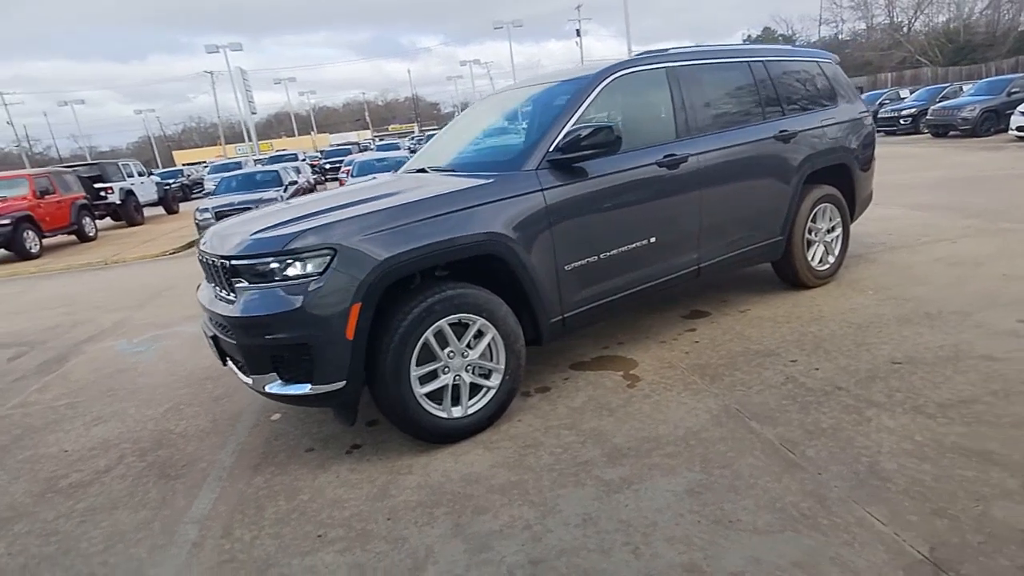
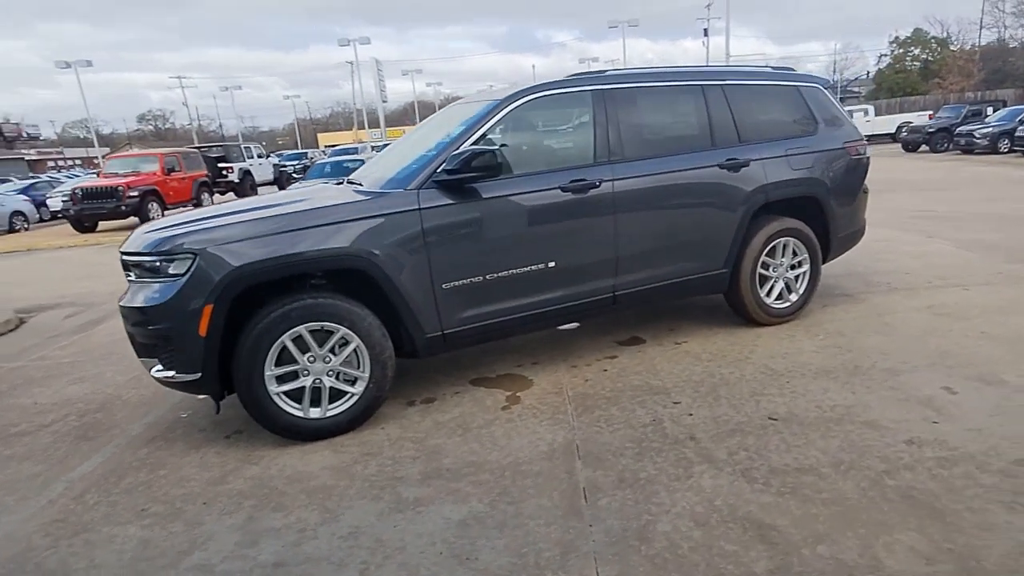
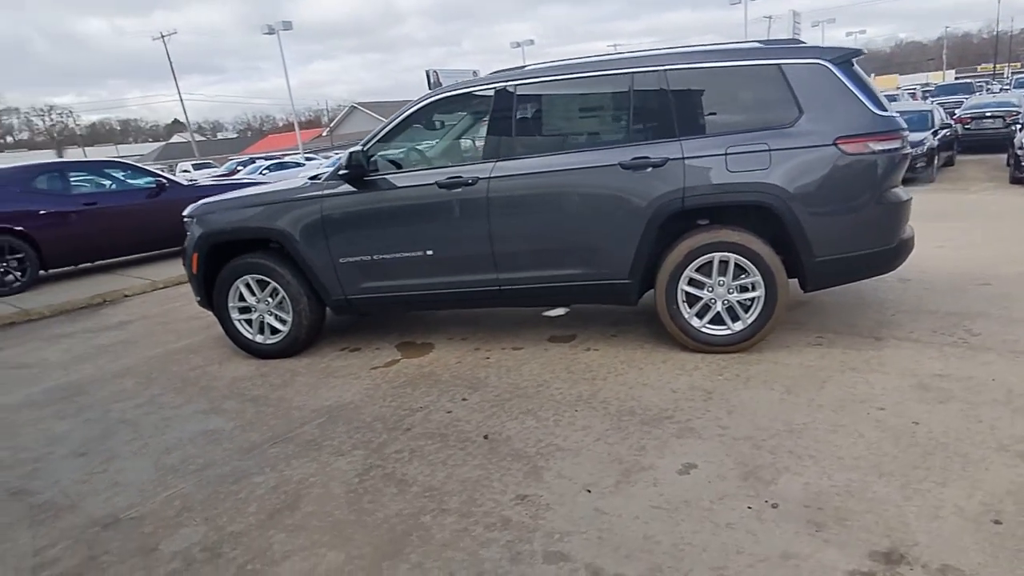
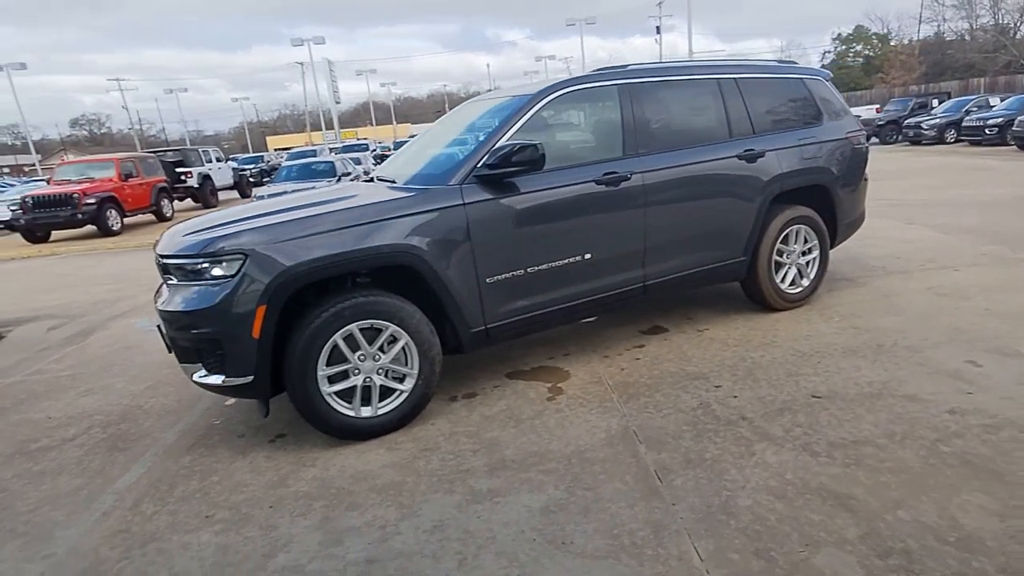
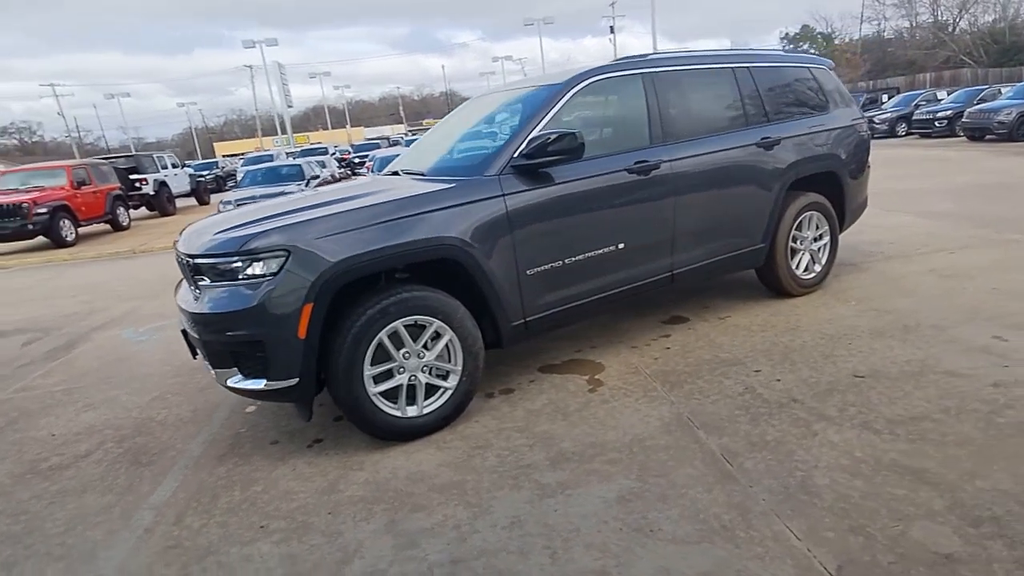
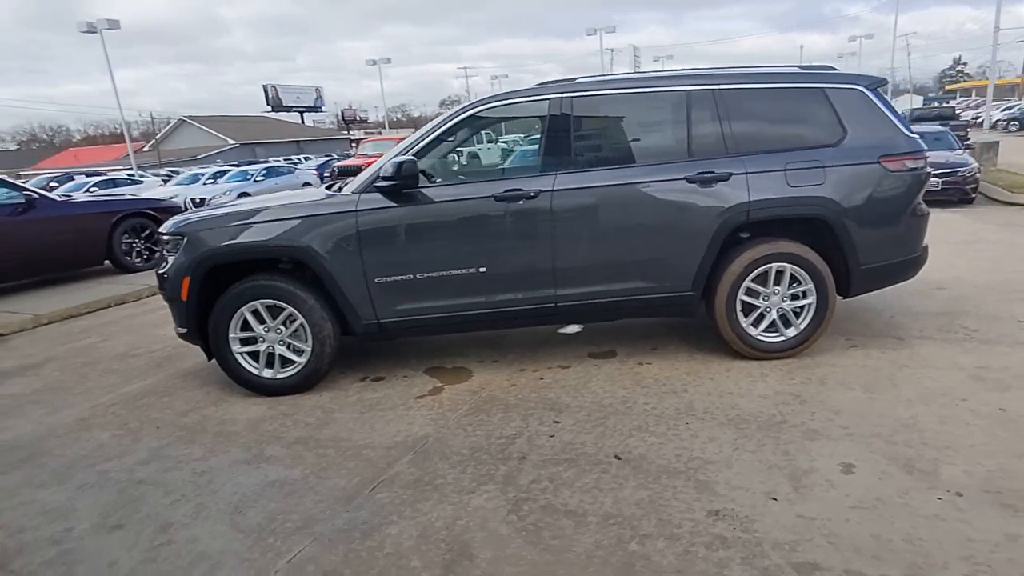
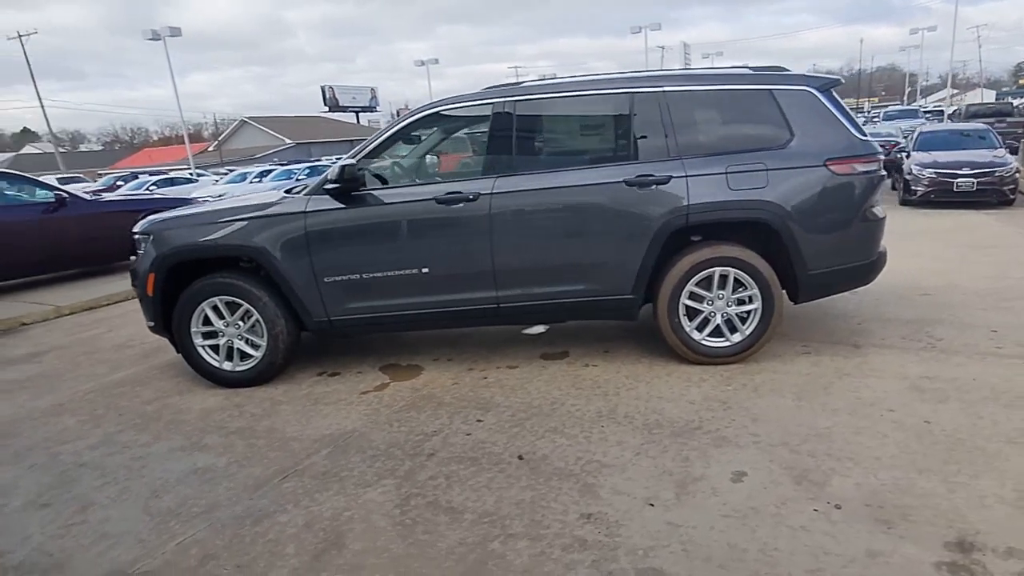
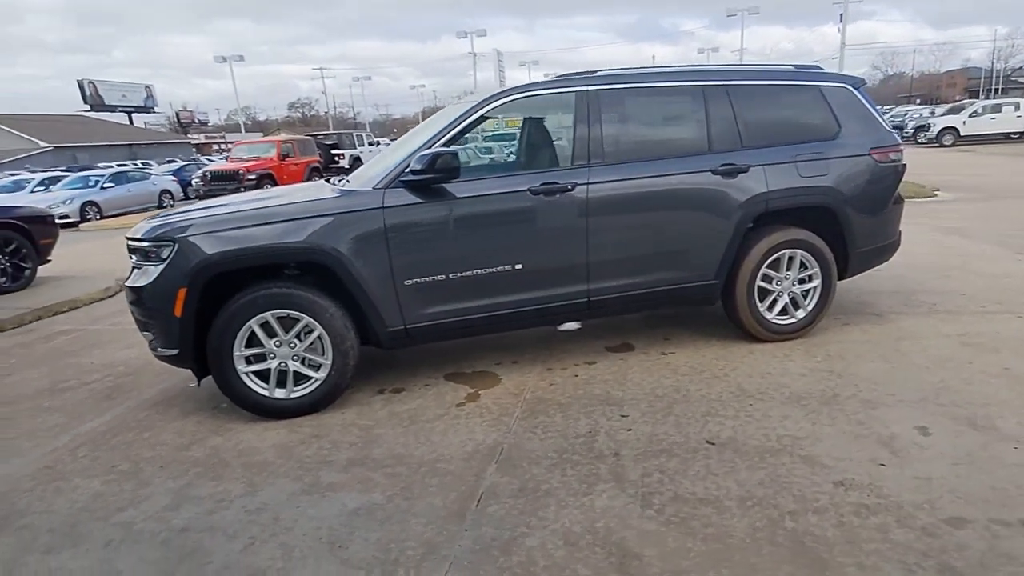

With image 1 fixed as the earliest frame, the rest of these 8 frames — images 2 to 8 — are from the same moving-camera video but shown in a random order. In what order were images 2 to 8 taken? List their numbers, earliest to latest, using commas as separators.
5, 4, 2, 8, 6, 7, 3
